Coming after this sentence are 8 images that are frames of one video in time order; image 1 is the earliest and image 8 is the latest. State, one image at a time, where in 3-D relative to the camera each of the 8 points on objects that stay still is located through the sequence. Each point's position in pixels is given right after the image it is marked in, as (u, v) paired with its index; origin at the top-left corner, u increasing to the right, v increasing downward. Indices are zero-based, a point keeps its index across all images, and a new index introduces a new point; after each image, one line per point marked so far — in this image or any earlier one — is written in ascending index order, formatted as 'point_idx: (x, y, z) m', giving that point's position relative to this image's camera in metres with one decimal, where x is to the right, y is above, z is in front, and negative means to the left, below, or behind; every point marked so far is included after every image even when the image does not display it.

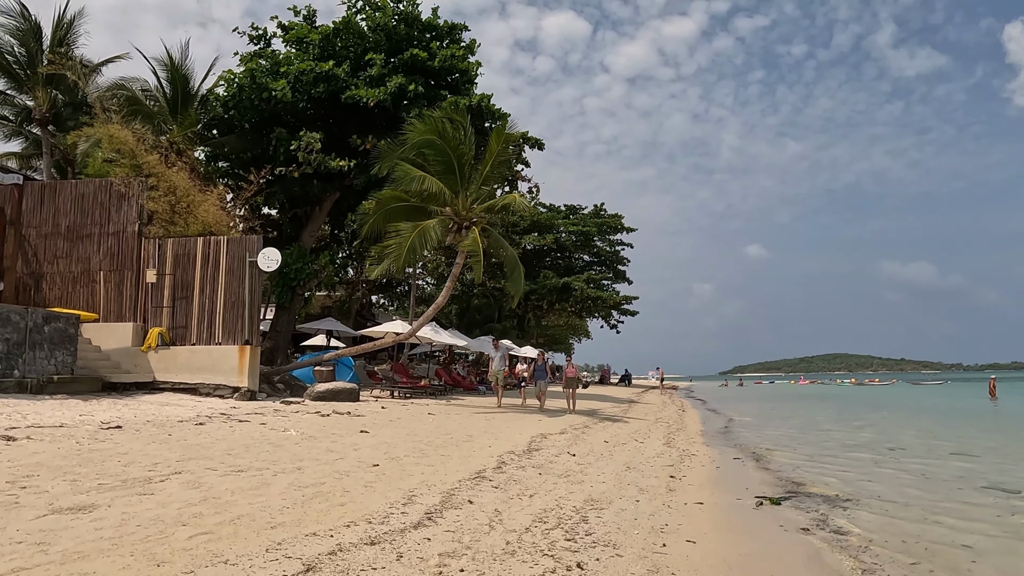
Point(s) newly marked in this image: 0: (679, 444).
0: (+2.9, -2.7, +11.5) m
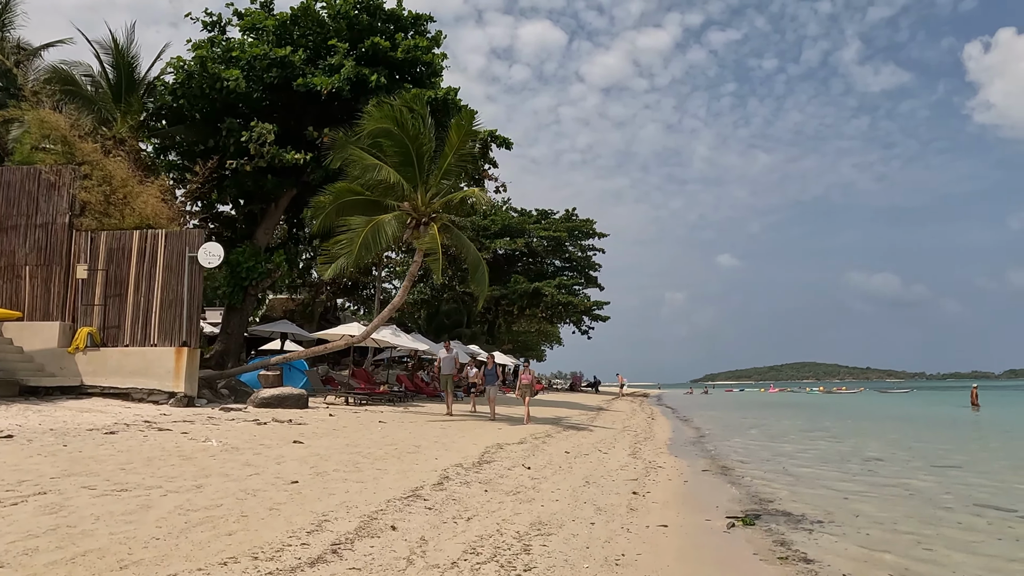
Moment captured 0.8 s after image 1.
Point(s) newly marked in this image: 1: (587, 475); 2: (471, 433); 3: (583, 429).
0: (+2.1, -2.7, +10.7) m
1: (+0.9, -2.3, +8.0) m
2: (-0.7, -2.5, +11.5) m
3: (+1.6, -3.1, +14.9) m
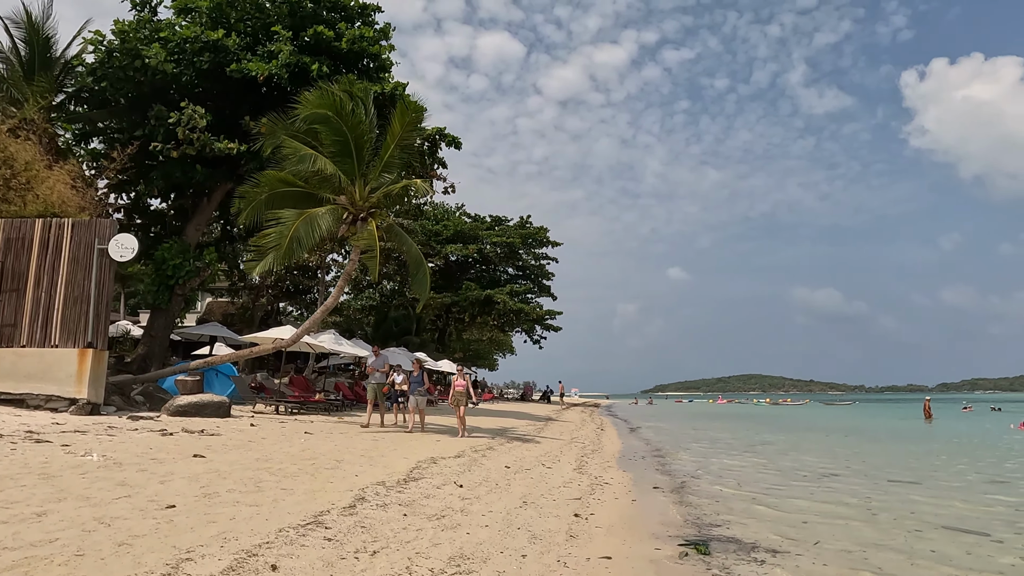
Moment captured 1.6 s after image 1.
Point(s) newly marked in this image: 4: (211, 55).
0: (+1.2, -2.7, +10.0) m
1: (+0.1, -2.2, +7.2) m
2: (-1.7, -2.5, +10.6) m
3: (+0.3, -3.2, +14.0) m
4: (-7.7, +5.9, +16.9) m
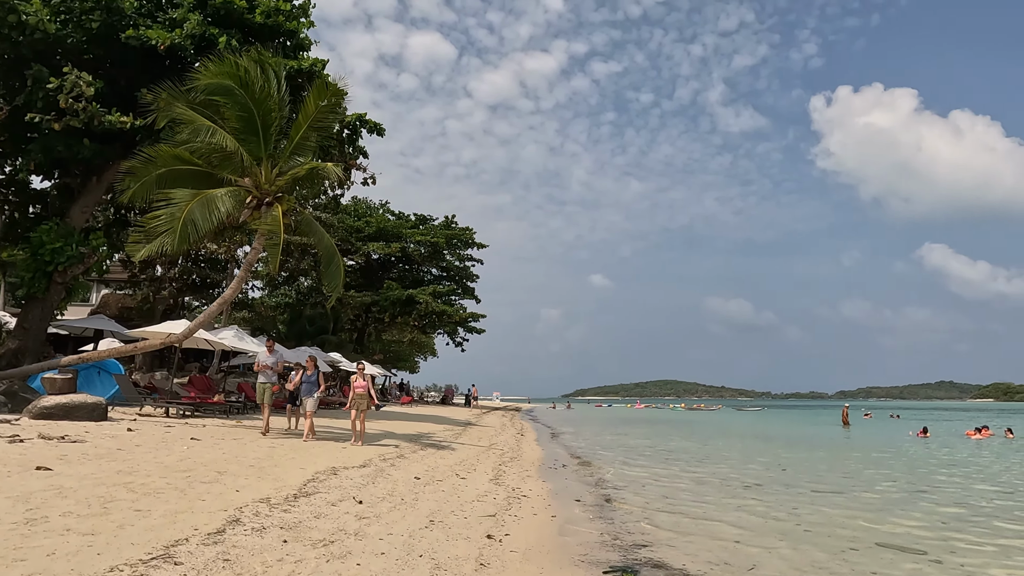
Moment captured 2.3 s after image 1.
0: (0.0, -2.7, +9.3) m
1: (-0.8, -2.1, +6.4) m
2: (-3.0, -2.4, +9.5) m
3: (-1.4, -3.2, +13.2) m
4: (-9.4, +6.2, +15.2) m
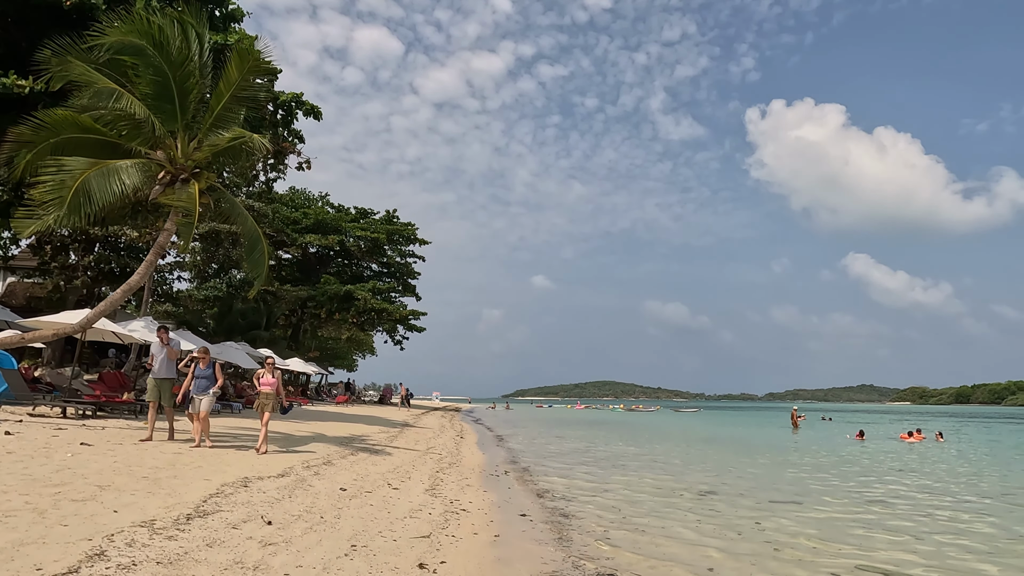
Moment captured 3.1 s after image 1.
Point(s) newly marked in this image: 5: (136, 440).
0: (-0.8, -2.6, +8.4) m
1: (-1.3, -2.0, +5.5) m
2: (-3.8, -2.2, +8.4) m
3: (-2.5, -3.0, +12.2) m
4: (-10.5, +6.6, +13.5) m
5: (-5.6, -2.3, +10.0) m
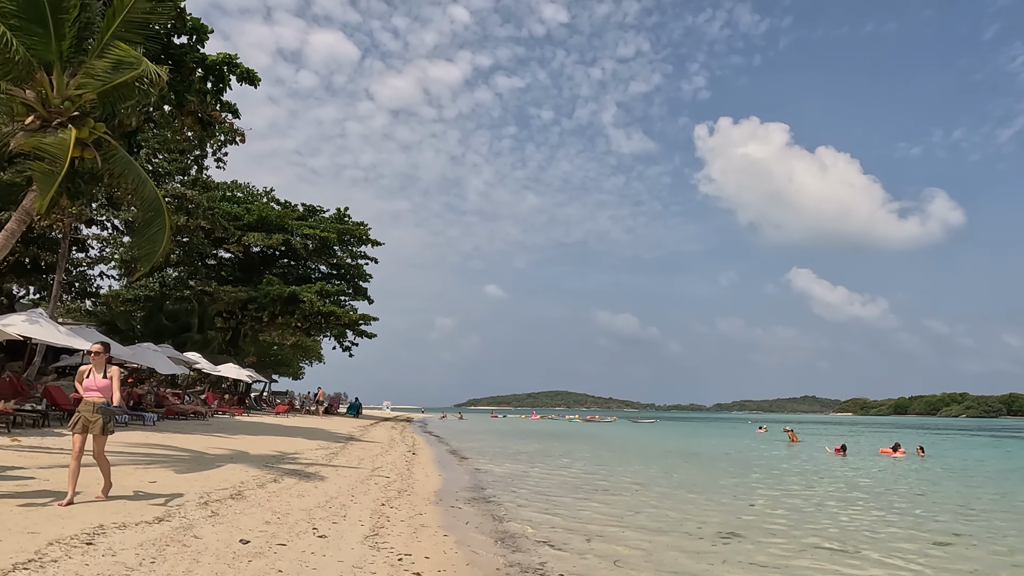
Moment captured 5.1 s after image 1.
0: (-1.1, -2.3, +6.2) m
1: (-1.3, -1.7, +3.2) m
2: (-4.0, -1.9, +6.0) m
3: (-3.0, -2.8, +9.8) m
4: (-10.9, +6.9, +10.8) m
5: (-6.0, -2.0, +7.5) m
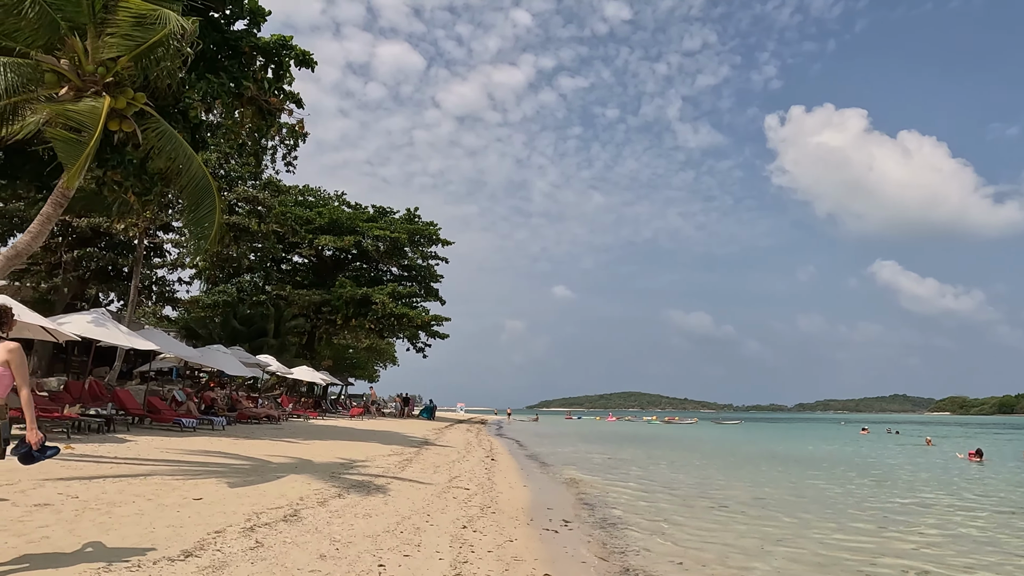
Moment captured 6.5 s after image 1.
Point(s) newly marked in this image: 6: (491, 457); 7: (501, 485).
0: (-0.2, -2.1, +4.7) m
1: (-0.8, -1.5, +1.9) m
2: (-3.2, -1.7, +4.8) m
3: (-1.8, -2.6, +8.6) m
4: (-9.8, +6.9, +10.4) m
5: (-5.0, -1.9, +6.6) m
6: (-0.6, -4.1, +16.0) m
7: (-0.1, -3.1, +10.6) m
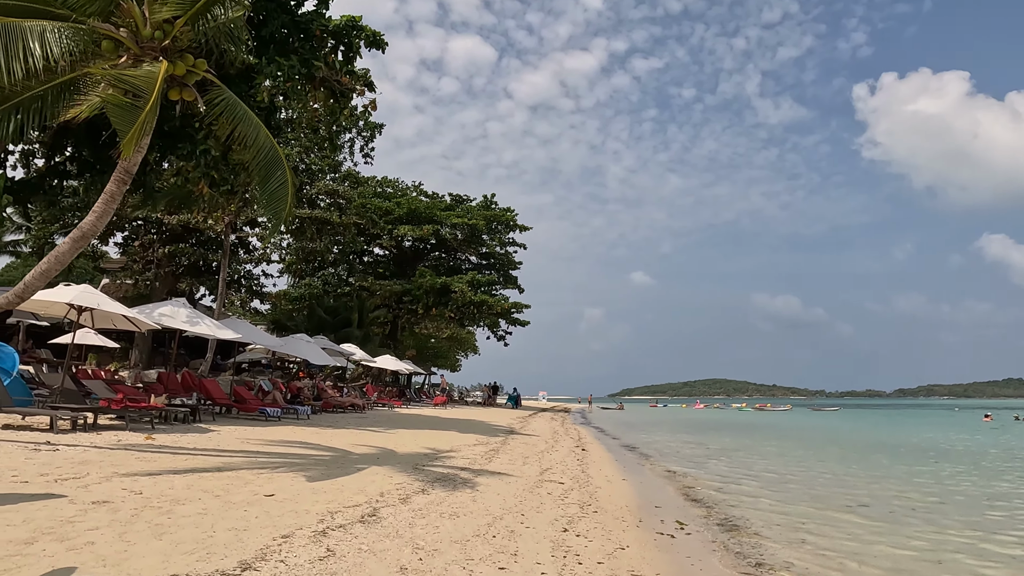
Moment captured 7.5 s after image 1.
0: (+0.5, -1.8, +3.8) m
1: (-0.4, -1.3, +1.0) m
2: (-2.4, -1.5, +4.2) m
3: (-0.6, -2.3, +7.8) m
4: (-8.6, +7.0, +10.3) m
5: (-4.0, -1.7, +6.1) m
6: (+1.5, -3.6, +15.0) m
7: (+1.3, -2.7, +9.6) m
